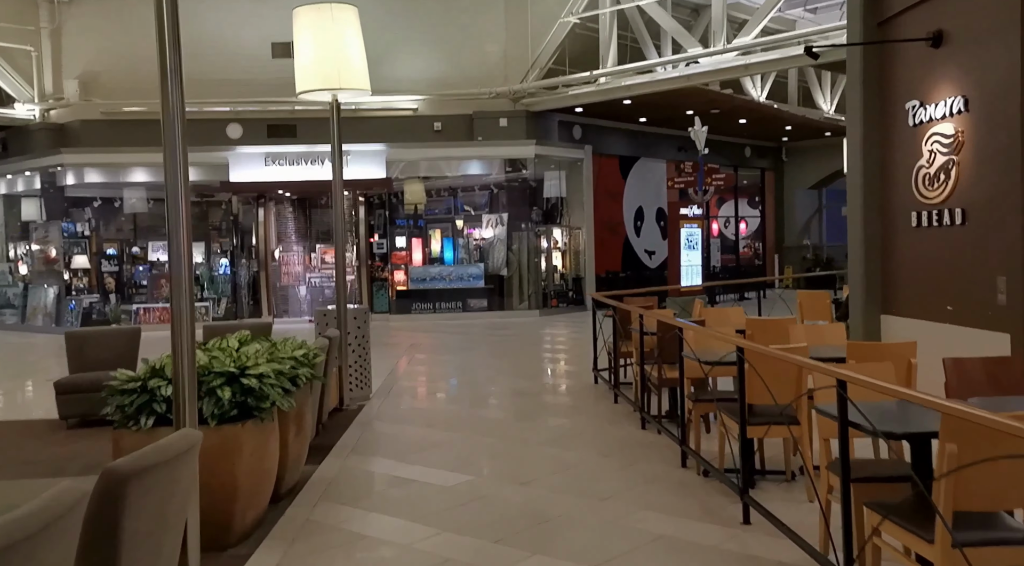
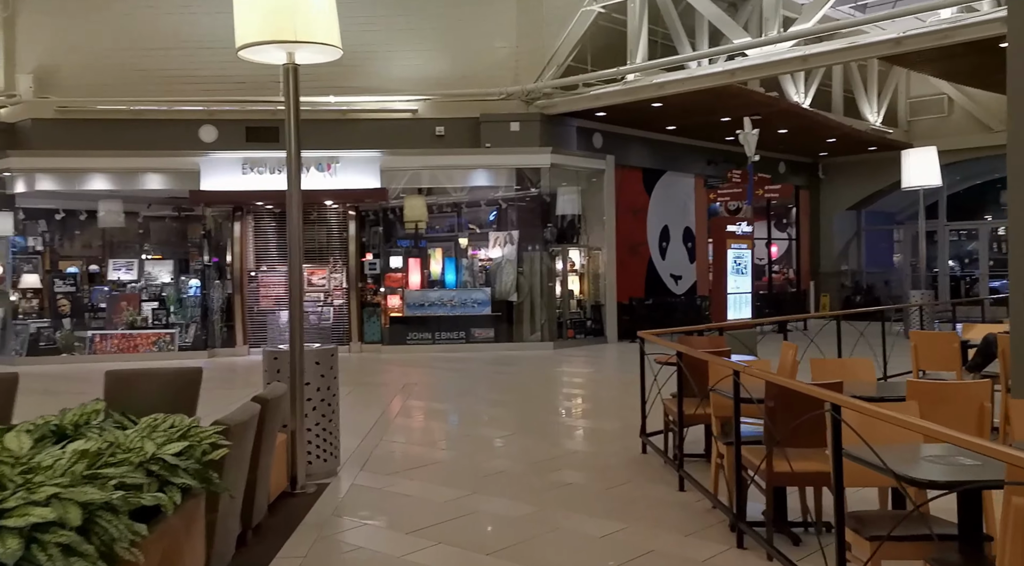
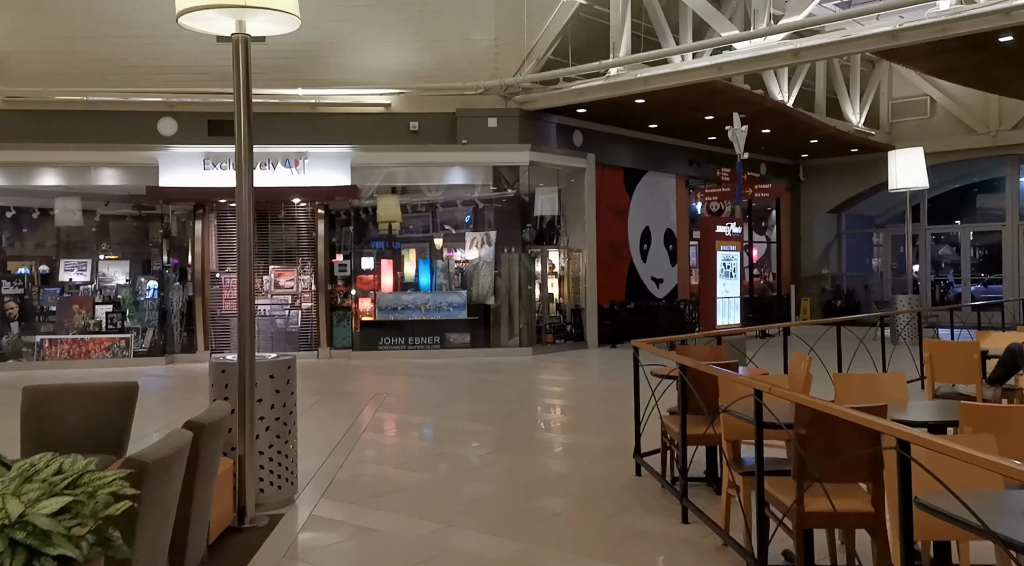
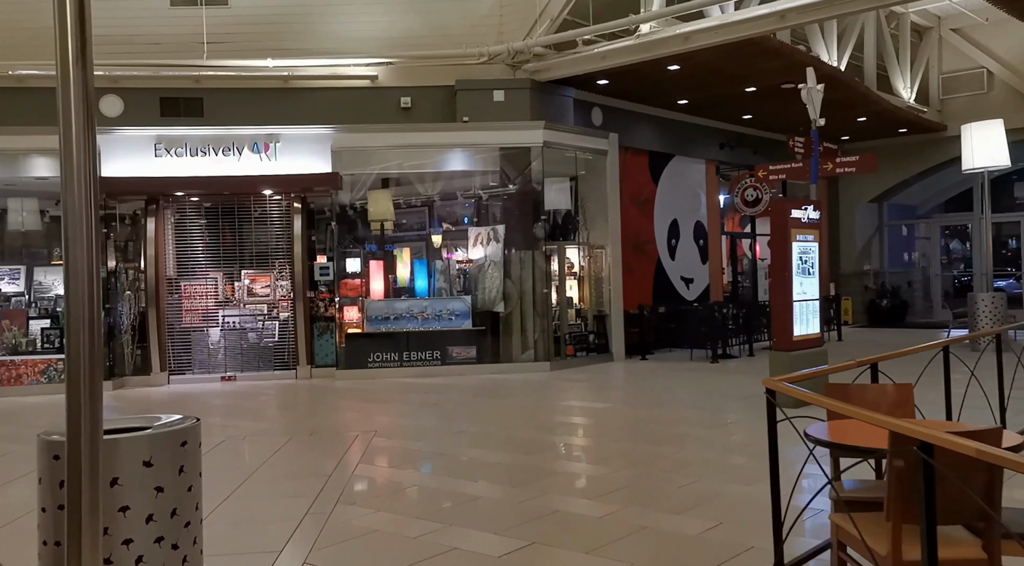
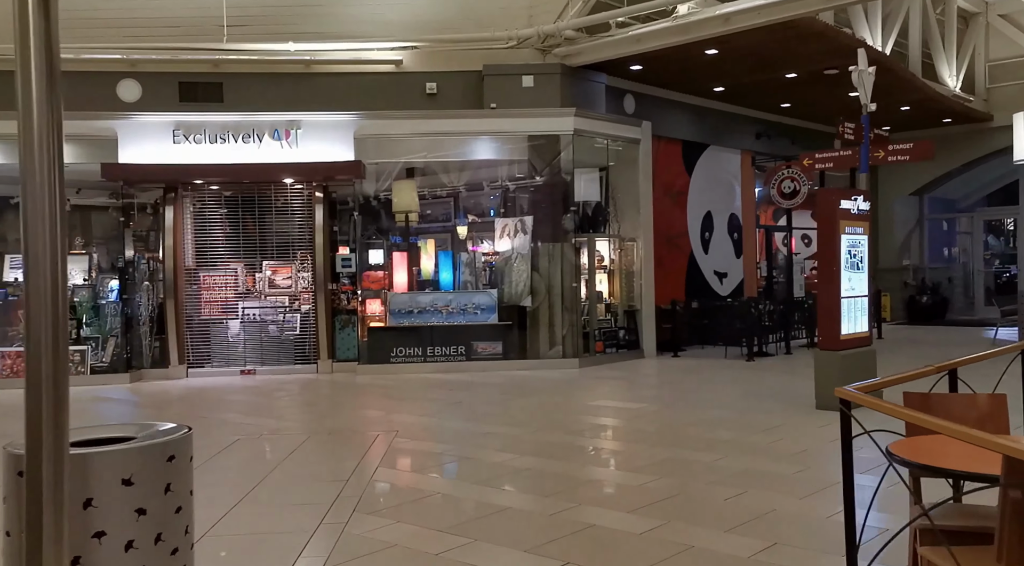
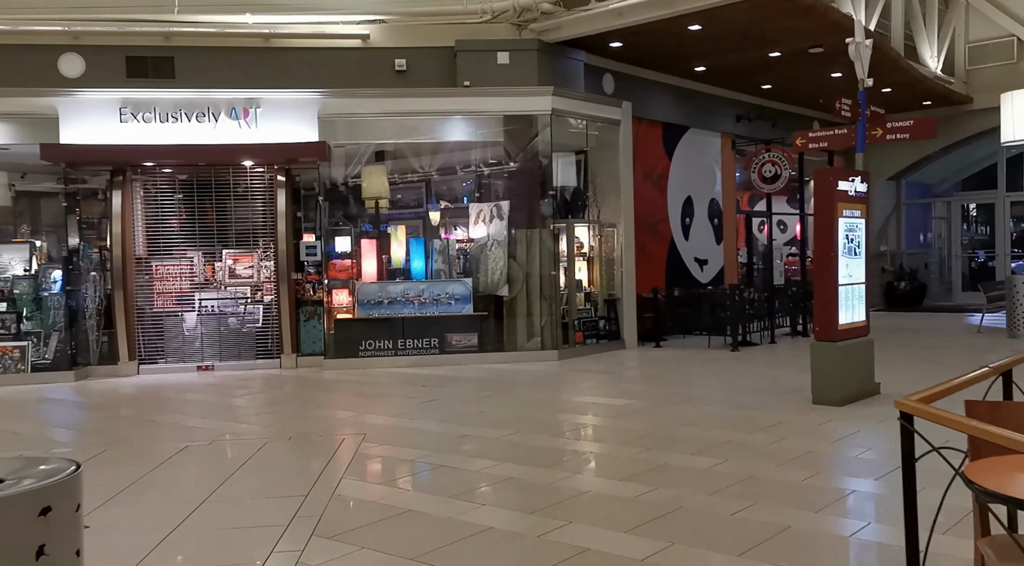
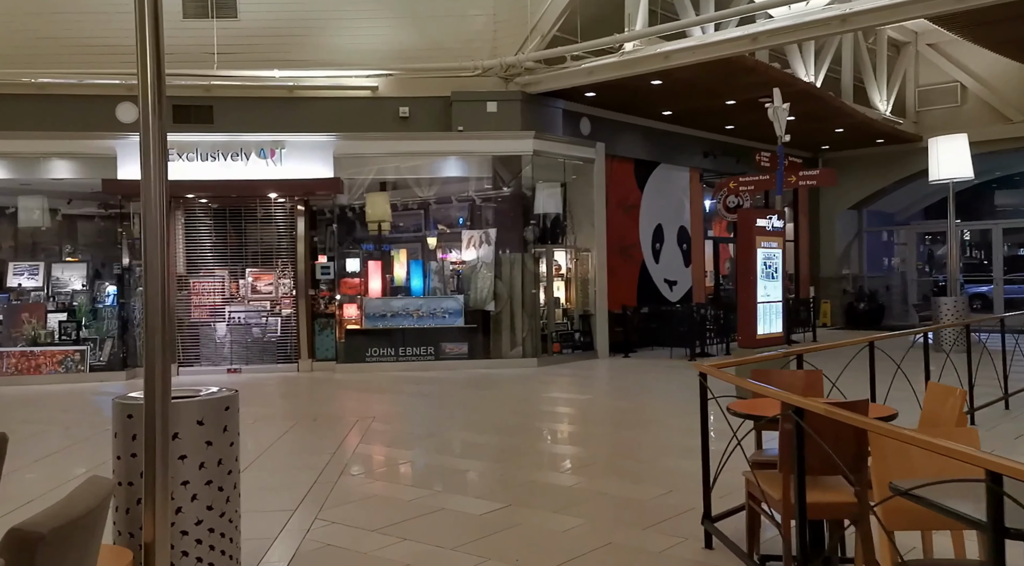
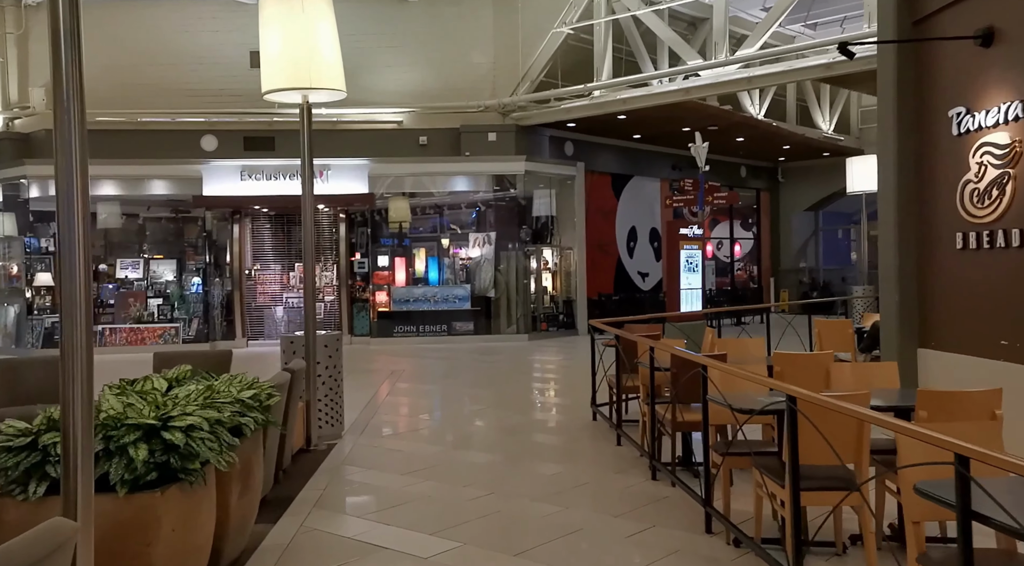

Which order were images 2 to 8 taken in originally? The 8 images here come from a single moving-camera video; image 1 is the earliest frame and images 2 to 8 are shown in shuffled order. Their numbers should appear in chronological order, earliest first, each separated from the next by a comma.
8, 2, 3, 7, 4, 5, 6
